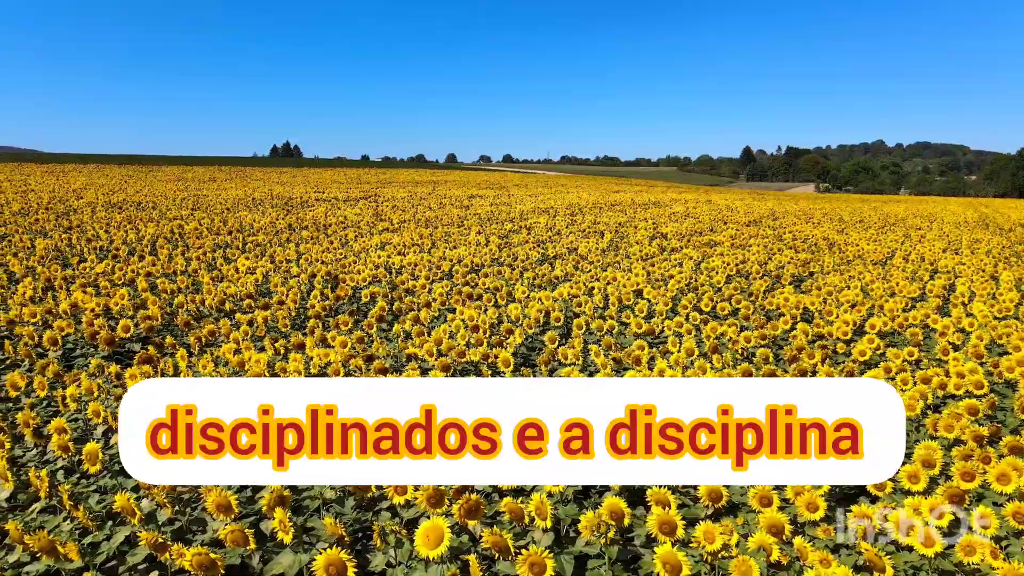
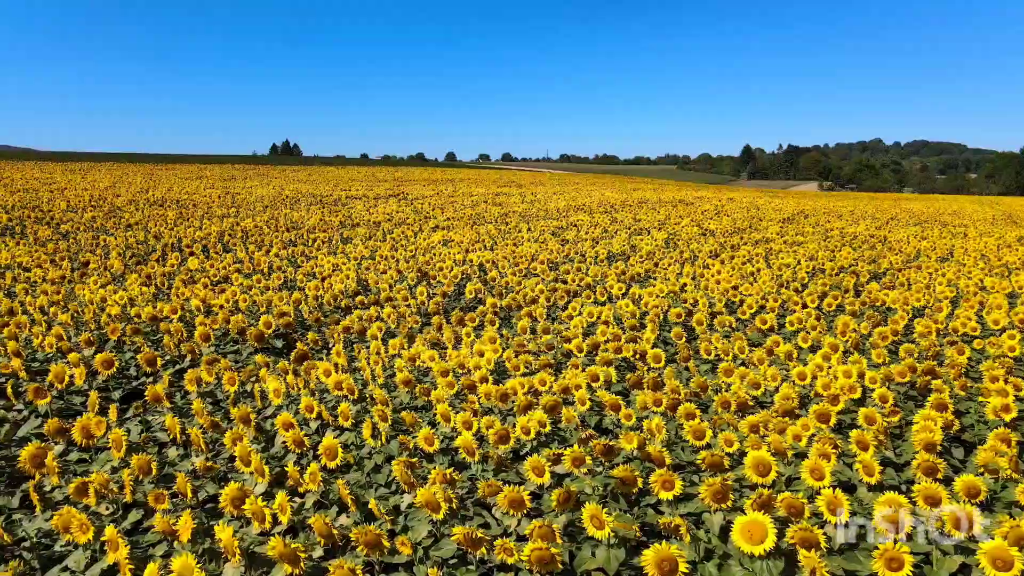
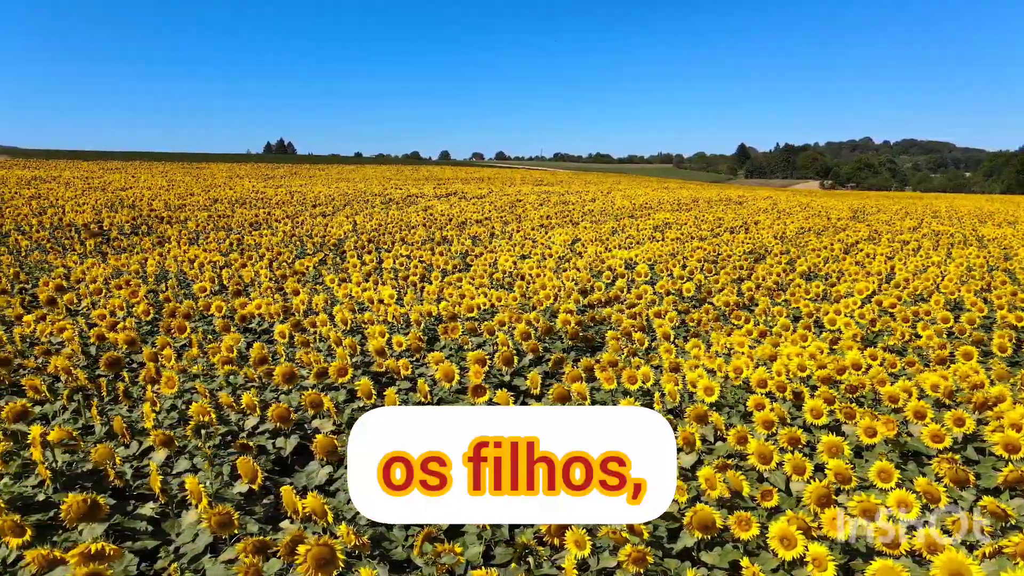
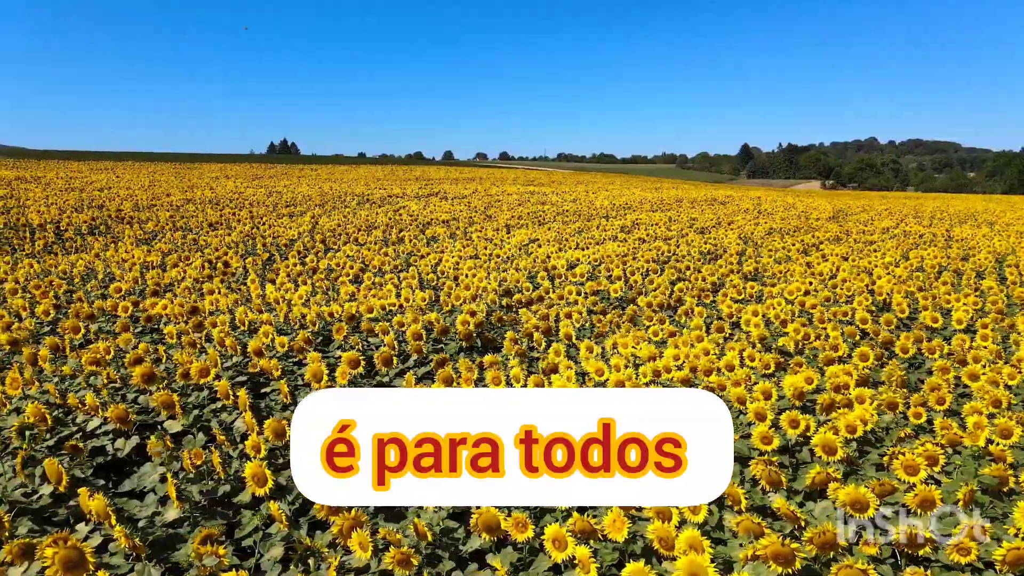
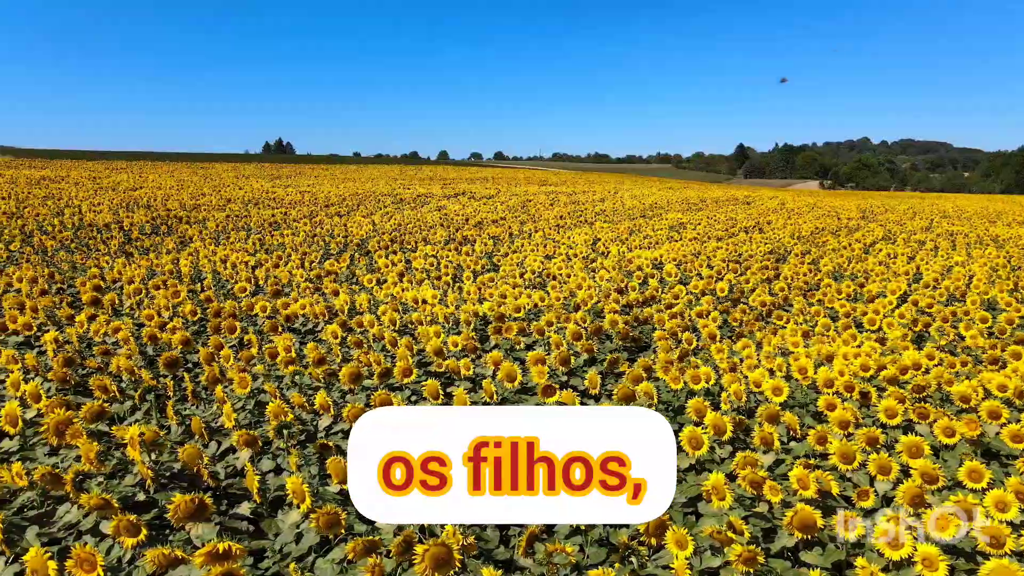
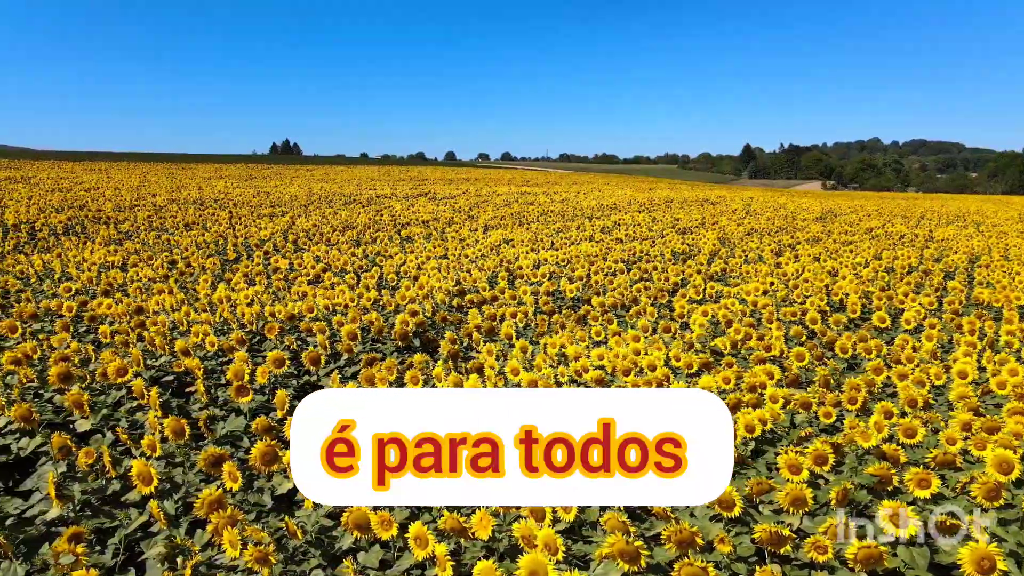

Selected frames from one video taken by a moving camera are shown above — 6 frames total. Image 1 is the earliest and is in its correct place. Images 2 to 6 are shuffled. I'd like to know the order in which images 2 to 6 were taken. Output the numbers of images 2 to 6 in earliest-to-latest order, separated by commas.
2, 6, 4, 3, 5
